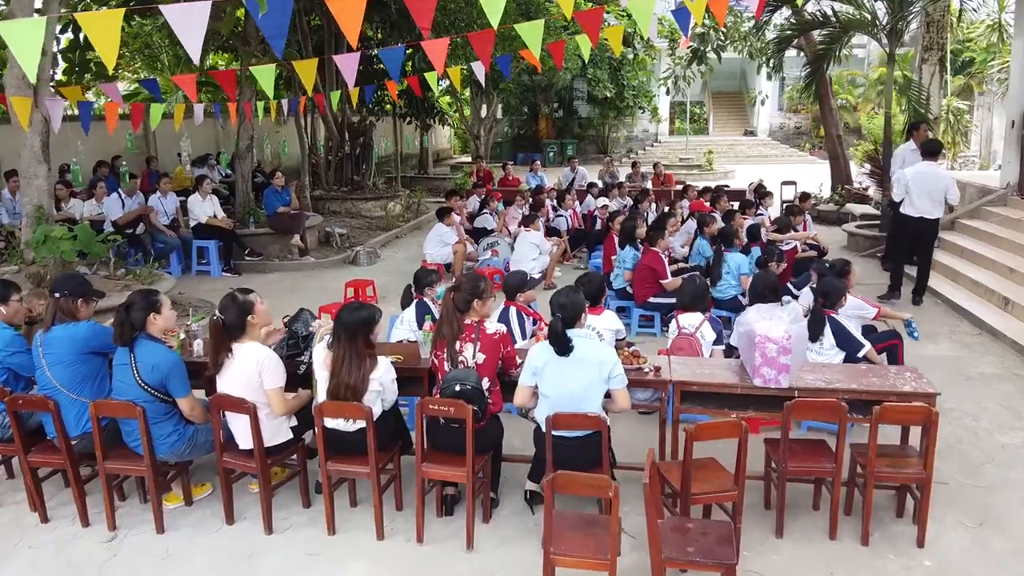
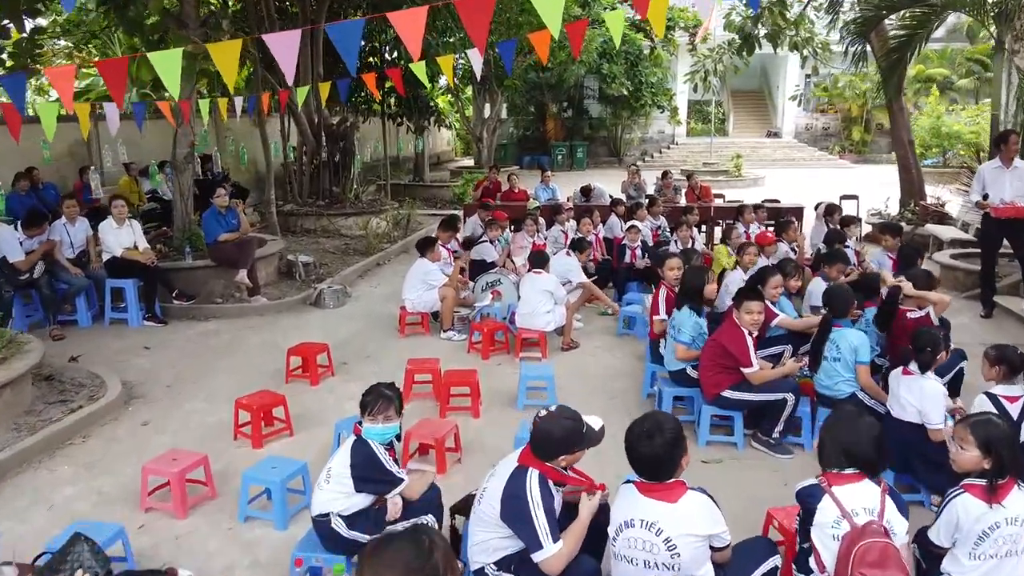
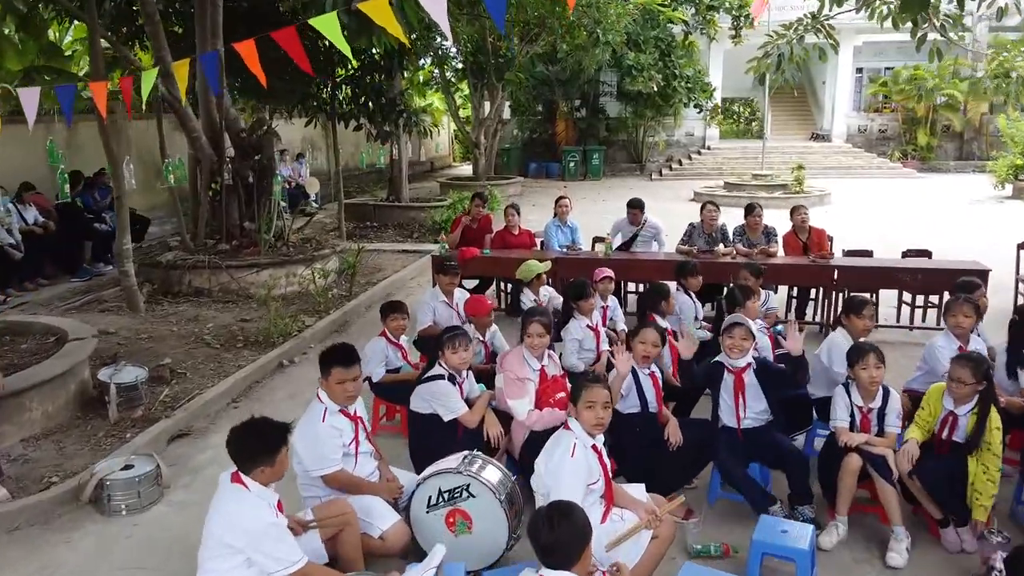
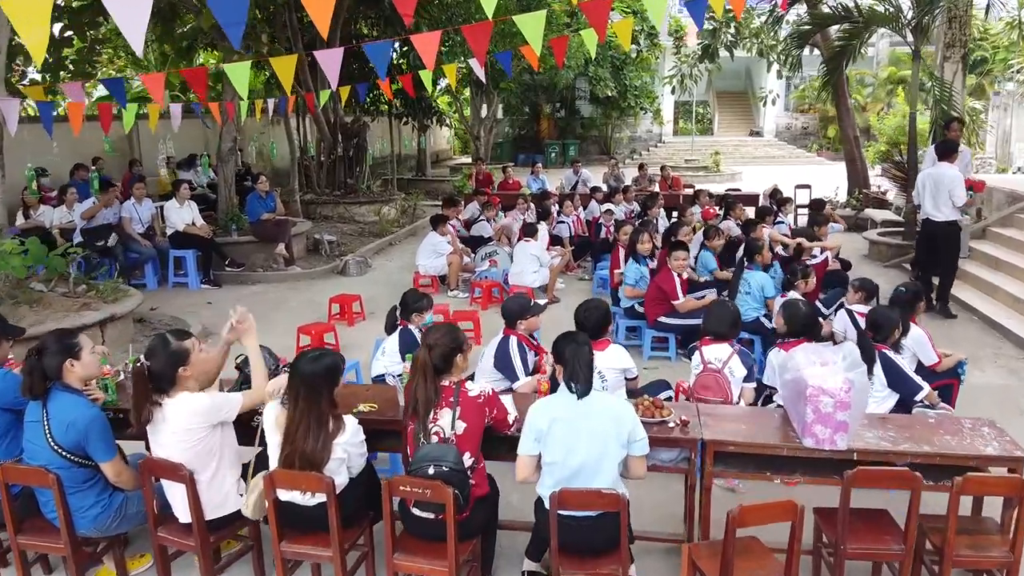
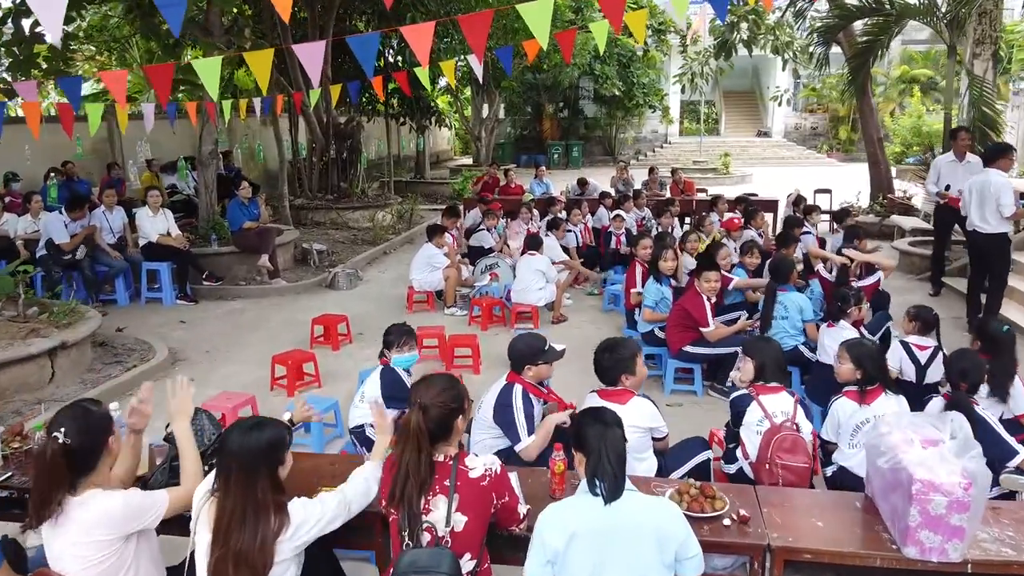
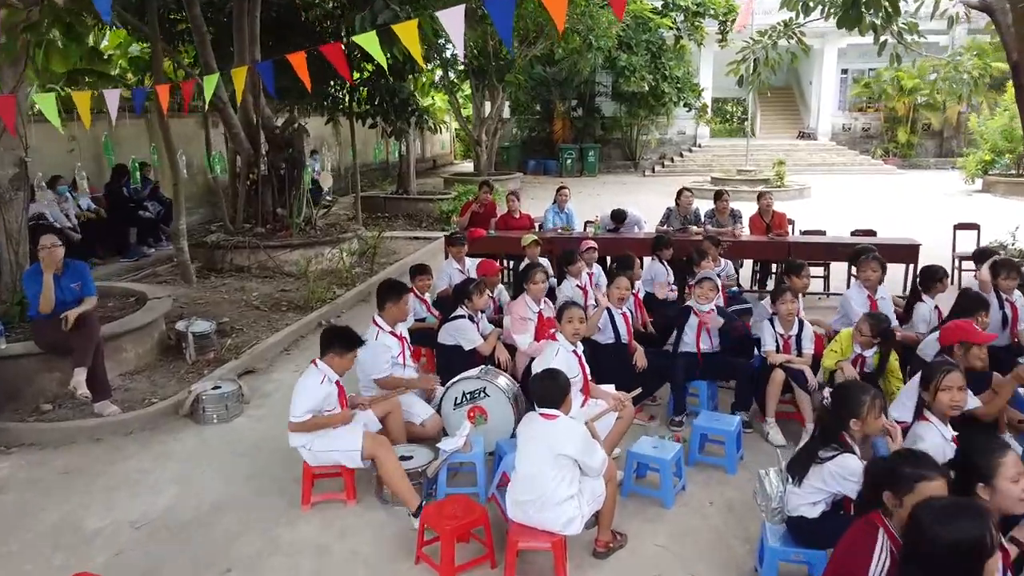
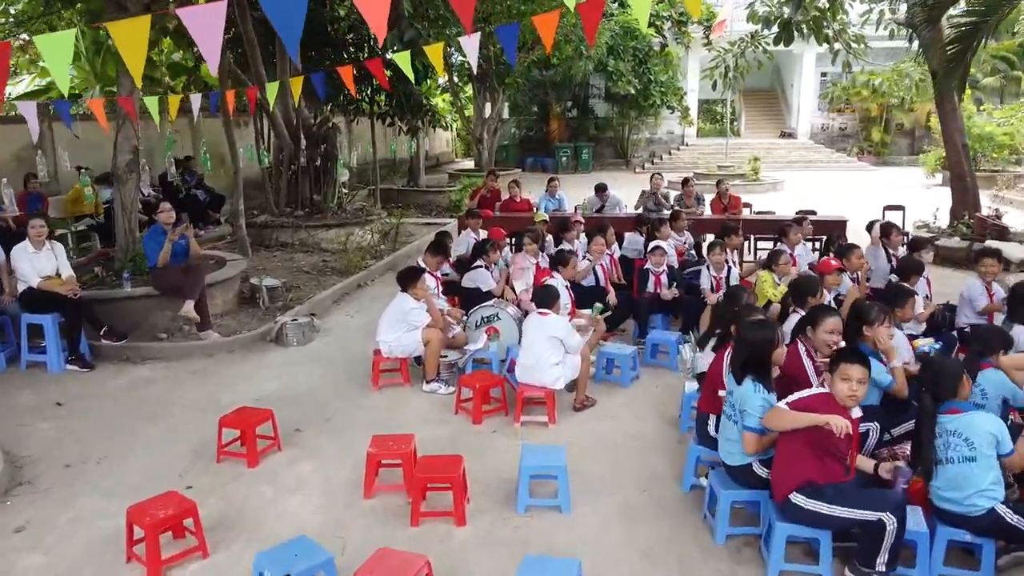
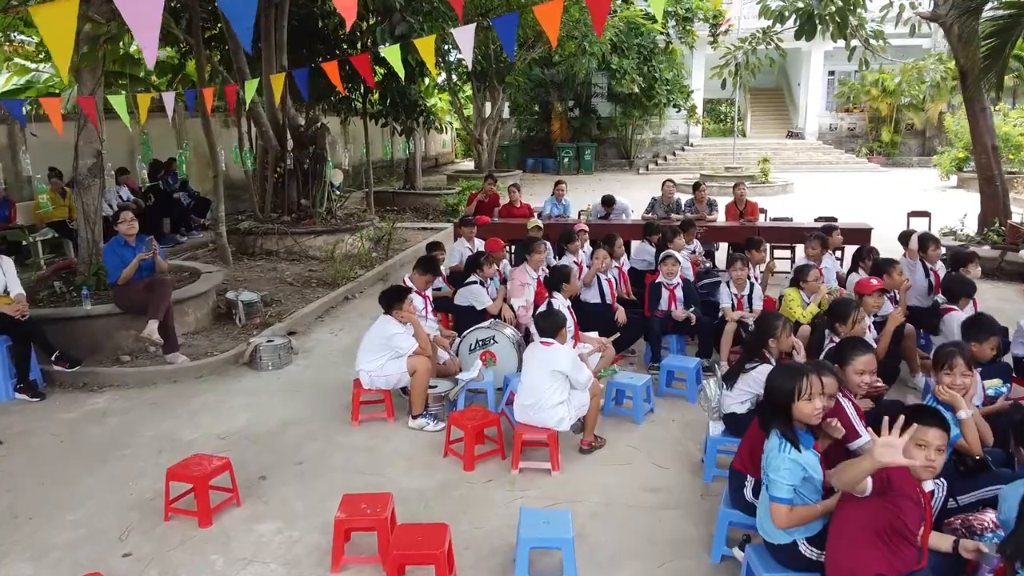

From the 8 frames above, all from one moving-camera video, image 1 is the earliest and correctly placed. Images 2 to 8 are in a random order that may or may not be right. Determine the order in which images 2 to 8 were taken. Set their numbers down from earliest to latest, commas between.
4, 5, 2, 7, 8, 6, 3
